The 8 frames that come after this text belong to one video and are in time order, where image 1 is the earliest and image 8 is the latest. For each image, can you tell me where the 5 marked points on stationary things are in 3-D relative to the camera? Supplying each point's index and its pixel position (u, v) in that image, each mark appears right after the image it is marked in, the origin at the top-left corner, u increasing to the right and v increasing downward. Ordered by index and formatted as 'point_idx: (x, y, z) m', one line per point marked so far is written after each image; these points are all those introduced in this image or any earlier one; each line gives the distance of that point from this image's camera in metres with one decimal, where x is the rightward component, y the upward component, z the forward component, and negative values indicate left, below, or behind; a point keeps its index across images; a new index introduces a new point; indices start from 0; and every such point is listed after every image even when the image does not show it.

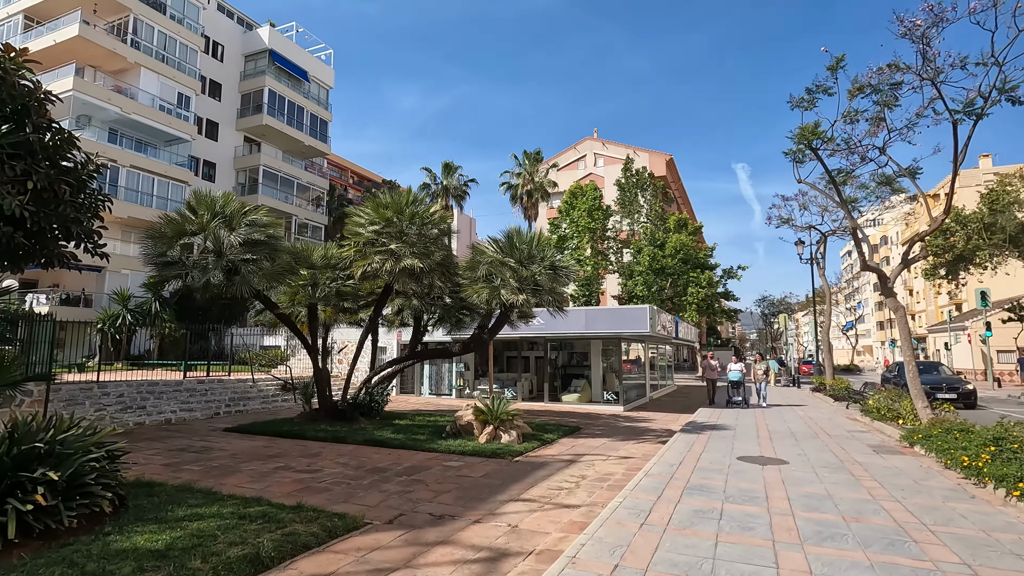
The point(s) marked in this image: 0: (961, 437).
0: (+6.7, -2.2, +7.9) m
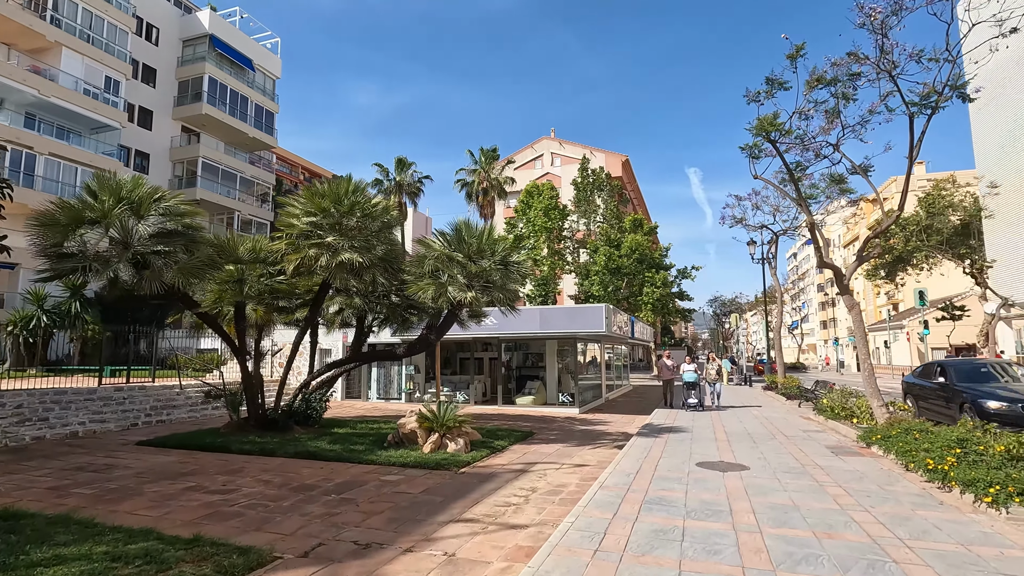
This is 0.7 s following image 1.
0: (+5.9, -2.1, +7.6) m
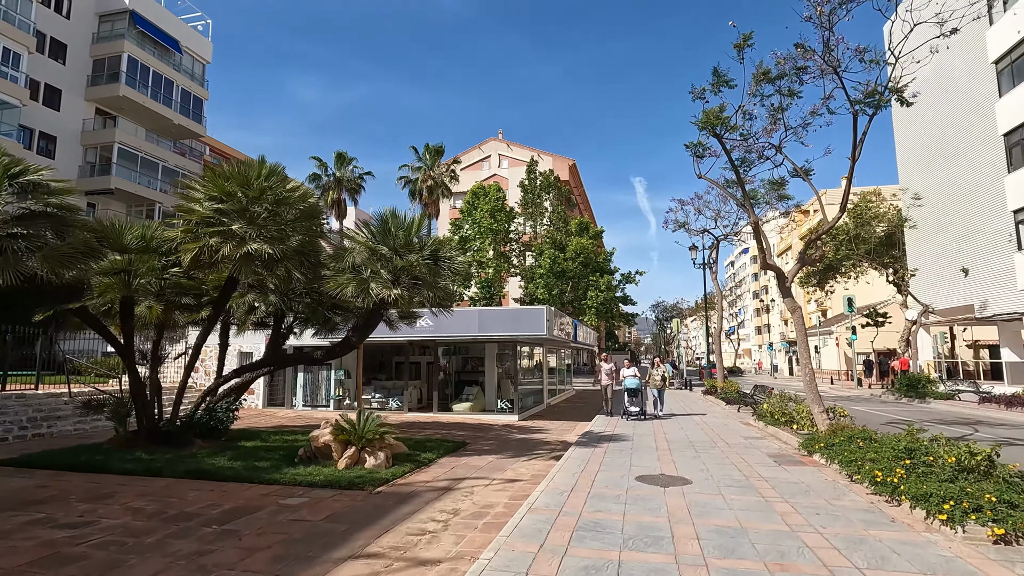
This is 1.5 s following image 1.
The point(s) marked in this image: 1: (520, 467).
0: (+4.9, -2.2, +7.3) m
1: (+0.1, -3.2, +9.4) m
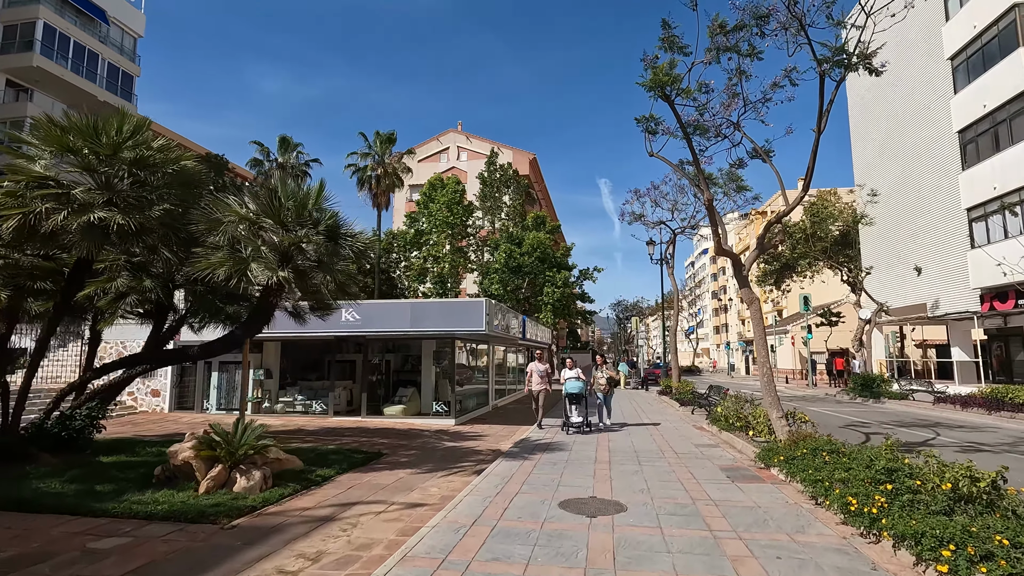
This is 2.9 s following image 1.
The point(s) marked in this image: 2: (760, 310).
0: (+3.7, -2.0, +6.1) m
1: (-1.2, -2.9, +7.9) m
2: (+4.2, -0.4, +9.0) m
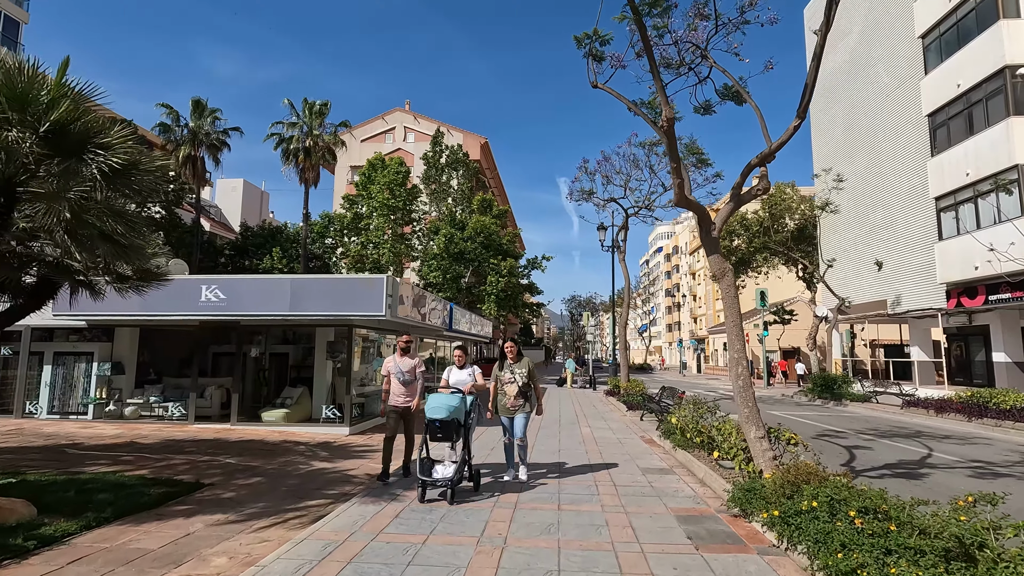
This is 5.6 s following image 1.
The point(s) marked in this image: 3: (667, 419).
0: (+2.4, -1.6, +3.5) m
1: (-2.6, -2.4, +4.9) m
2: (+2.7, 0.0, +6.5) m
3: (+3.0, -2.5, +10.3) m
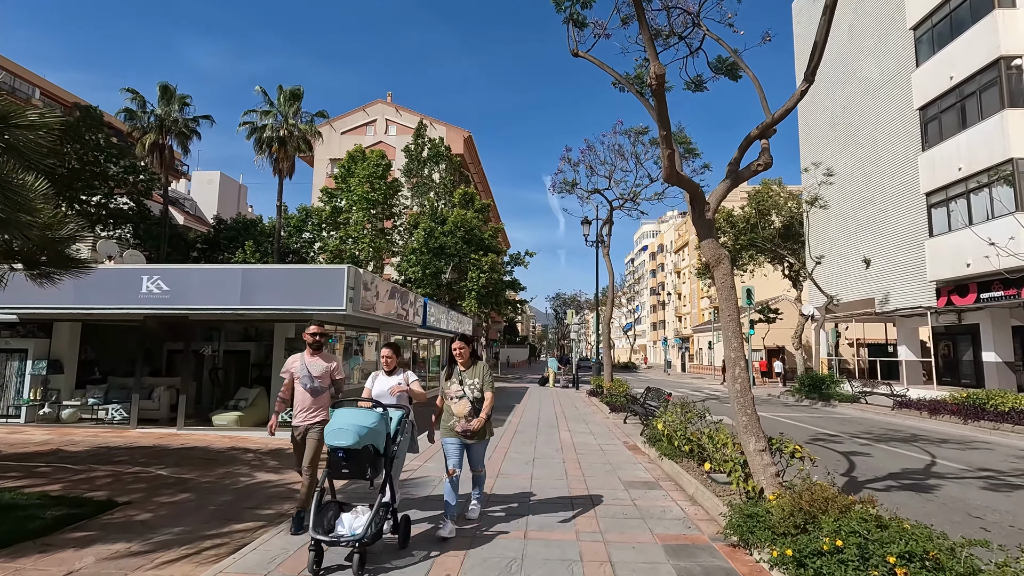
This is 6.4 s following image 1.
0: (+2.0, -1.5, +2.6) m
1: (-3.0, -2.3, +3.9) m
2: (+2.3, +0.1, +5.6) m
3: (+2.5, -2.4, +9.5) m
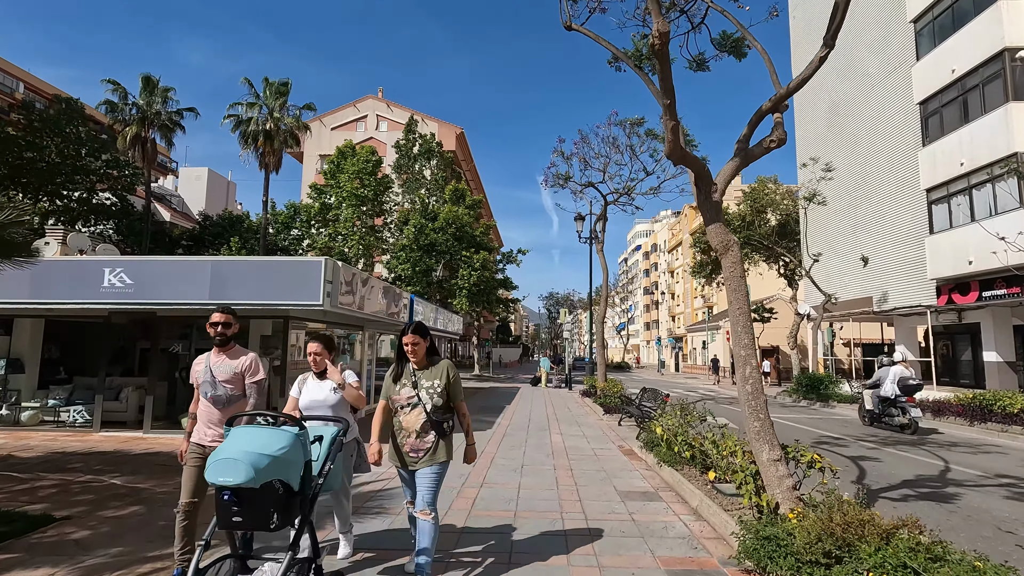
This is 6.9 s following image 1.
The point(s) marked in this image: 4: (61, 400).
0: (+1.9, -1.4, +2.1) m
1: (-3.1, -2.2, +3.3) m
2: (+2.2, +0.2, +5.1) m
3: (+2.3, -2.3, +8.9) m
4: (-9.7, -2.4, +11.5) m
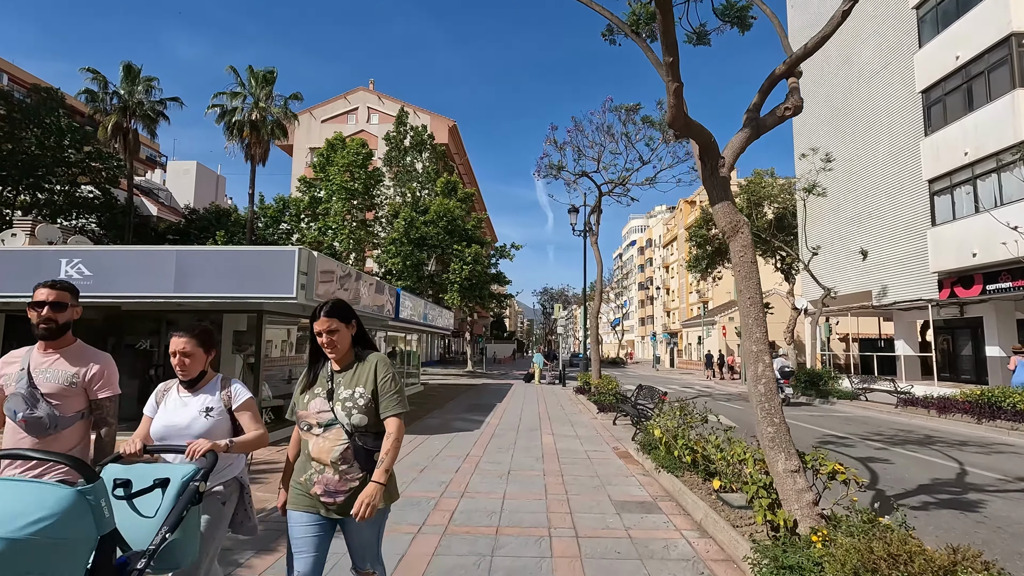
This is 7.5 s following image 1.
0: (+1.8, -1.3, +1.5) m
1: (-3.3, -2.1, +2.7) m
2: (+2.0, +0.3, +4.5) m
3: (+2.1, -2.2, +8.4) m
4: (-10.0, -2.3, +10.8) m
